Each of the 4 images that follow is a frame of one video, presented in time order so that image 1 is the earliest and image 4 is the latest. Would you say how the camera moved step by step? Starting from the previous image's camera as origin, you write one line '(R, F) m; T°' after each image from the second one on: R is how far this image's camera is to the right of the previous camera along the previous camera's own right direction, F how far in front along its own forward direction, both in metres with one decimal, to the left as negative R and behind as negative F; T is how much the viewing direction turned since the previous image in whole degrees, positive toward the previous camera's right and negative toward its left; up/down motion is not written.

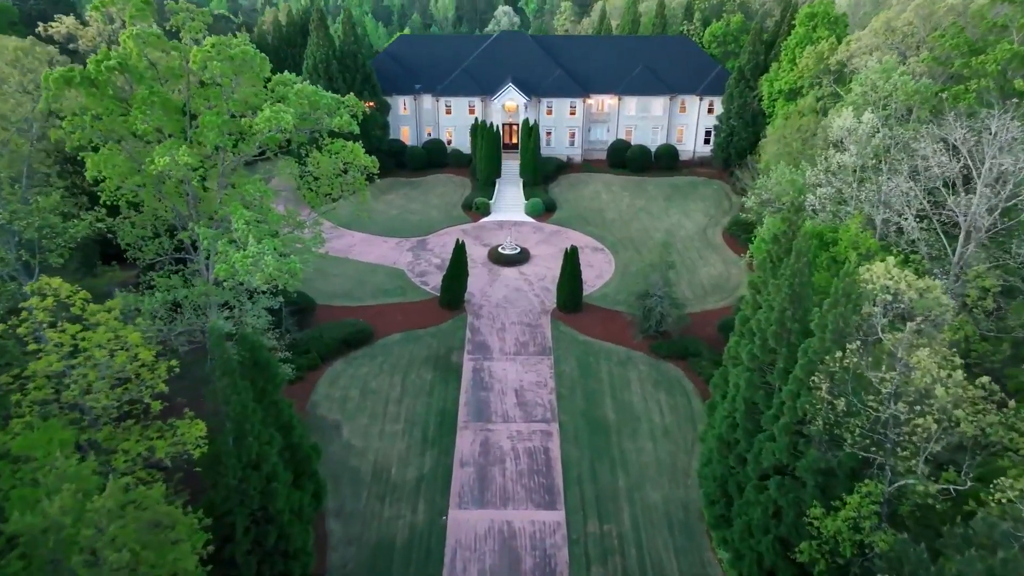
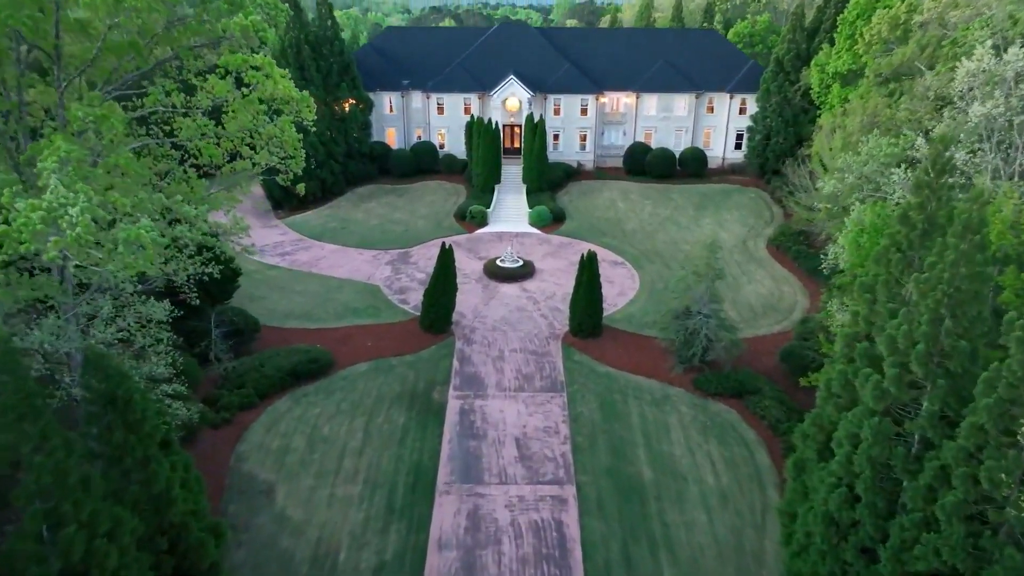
(0.0, +6.3) m; 0°
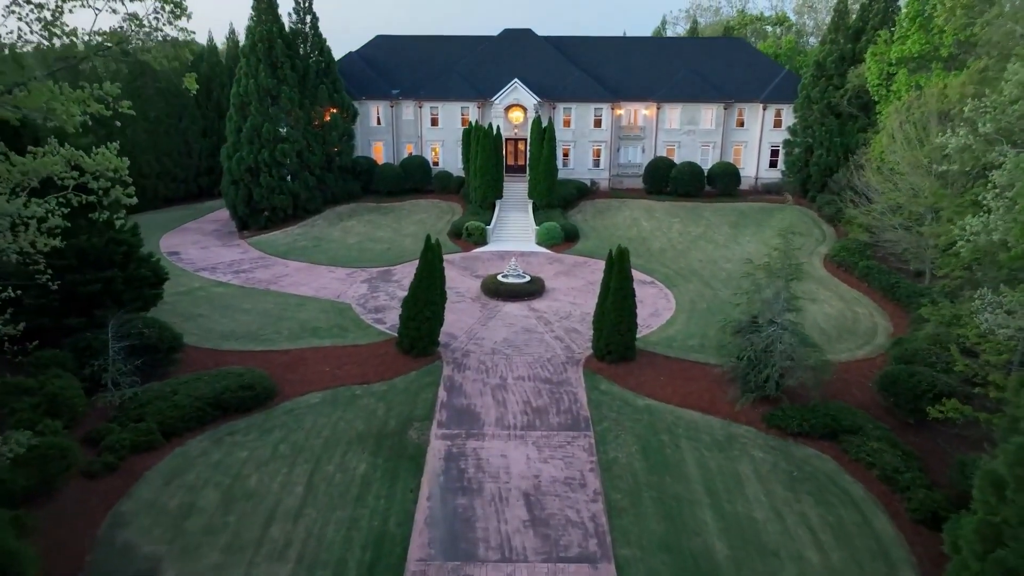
(-0.1, +5.5) m; 0°
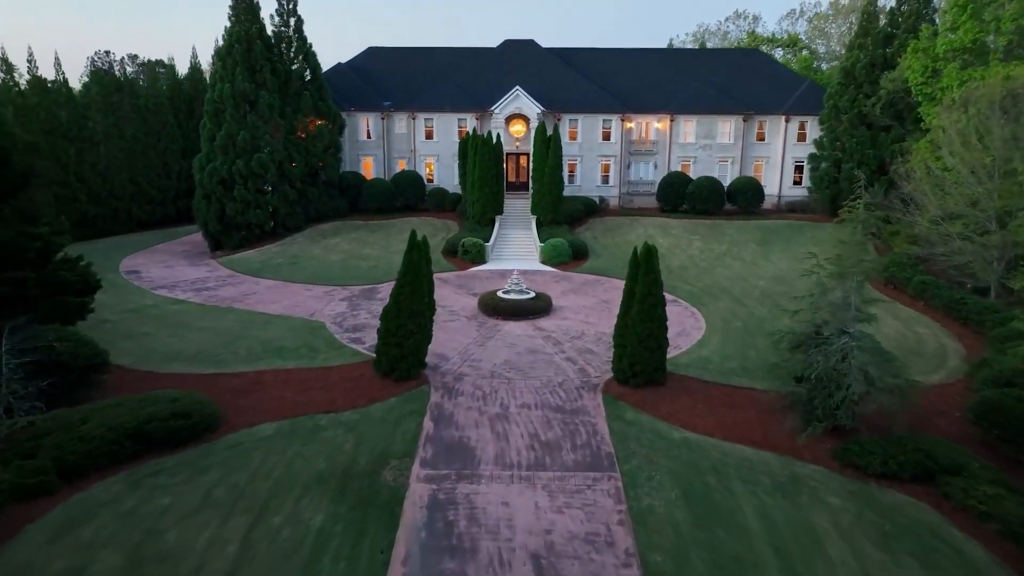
(-0.1, +3.1) m; 0°
